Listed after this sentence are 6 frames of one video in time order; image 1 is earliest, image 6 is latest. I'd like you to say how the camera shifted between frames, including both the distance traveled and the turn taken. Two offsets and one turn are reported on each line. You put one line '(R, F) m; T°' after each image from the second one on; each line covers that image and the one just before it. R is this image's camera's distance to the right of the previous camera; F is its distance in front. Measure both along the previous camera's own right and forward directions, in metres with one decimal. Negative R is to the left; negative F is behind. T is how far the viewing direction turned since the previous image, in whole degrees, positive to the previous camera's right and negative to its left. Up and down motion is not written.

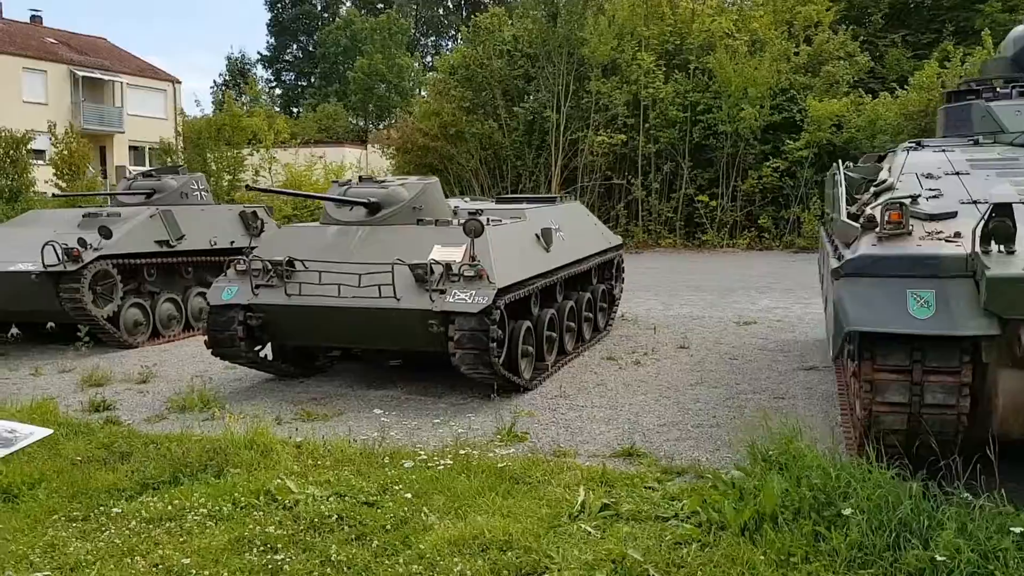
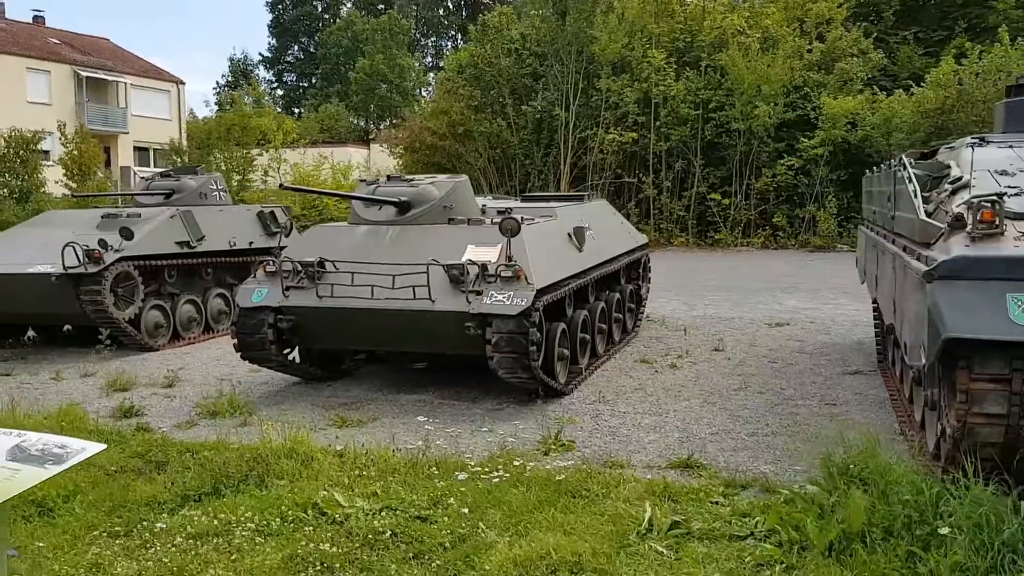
(-0.3, +0.3) m; 0°
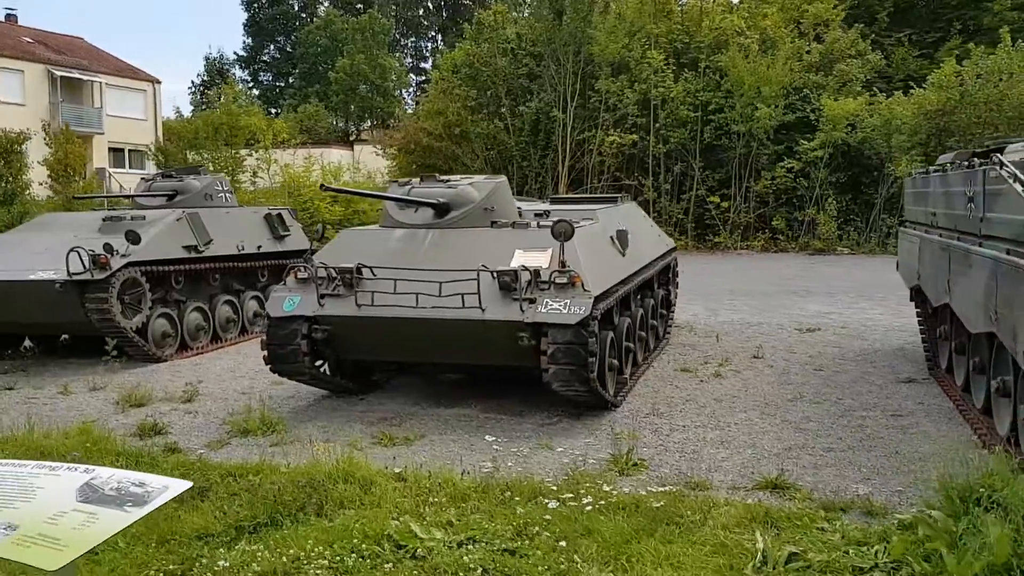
(-0.6, +0.4) m; +1°
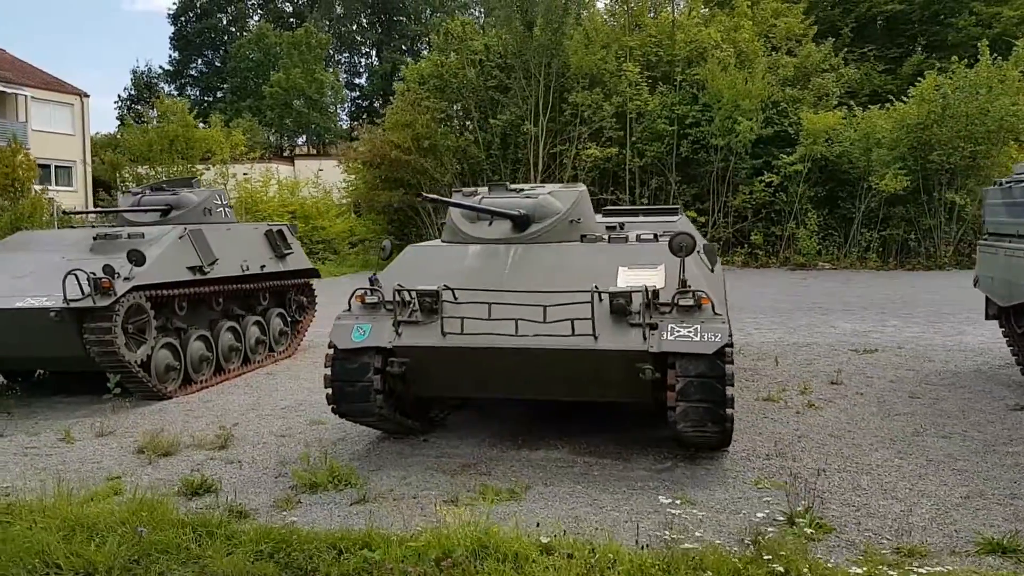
(-1.2, +1.0) m; +4°
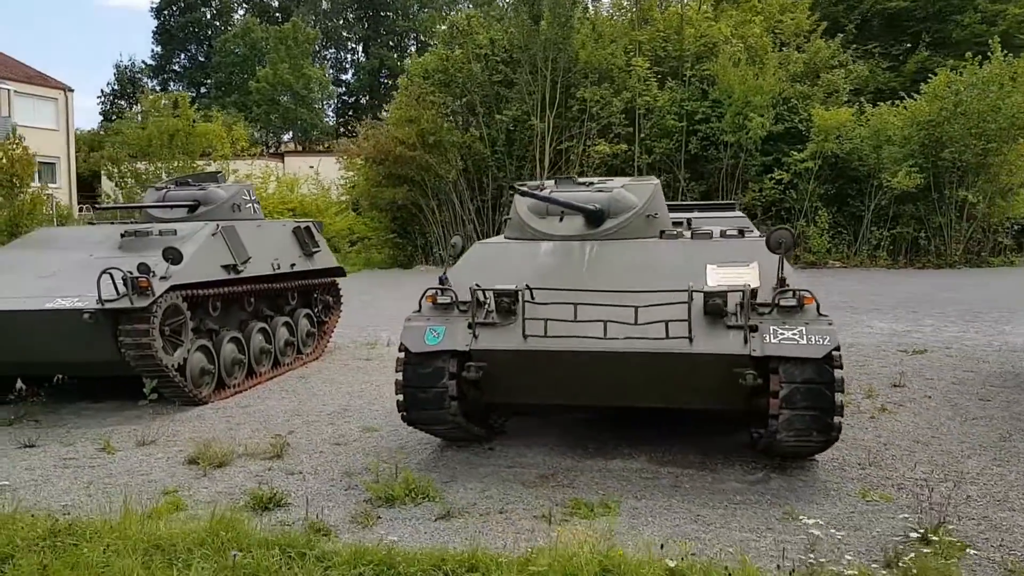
(-0.6, +0.4) m; +1°
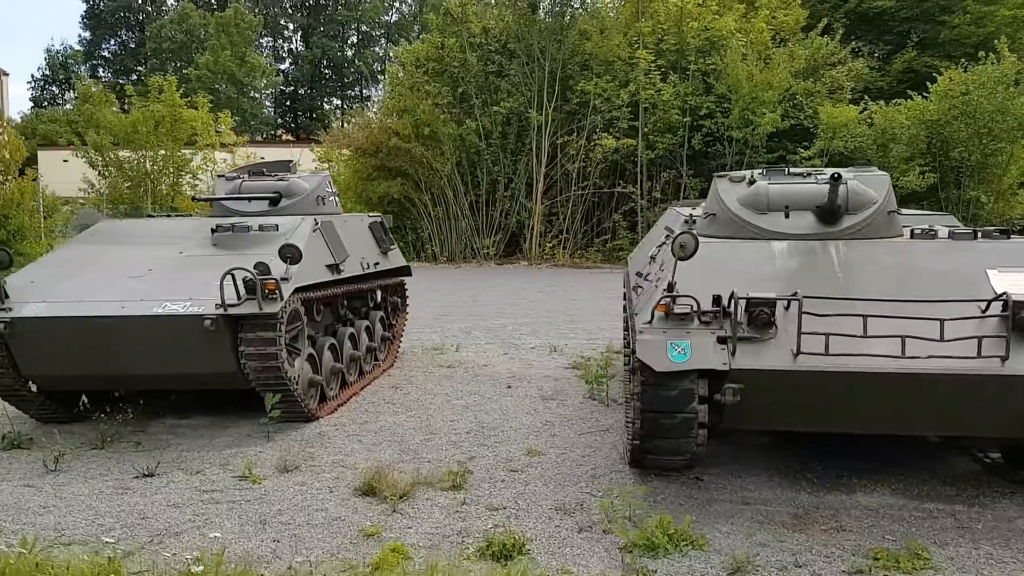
(-1.7, +0.9) m; +4°
